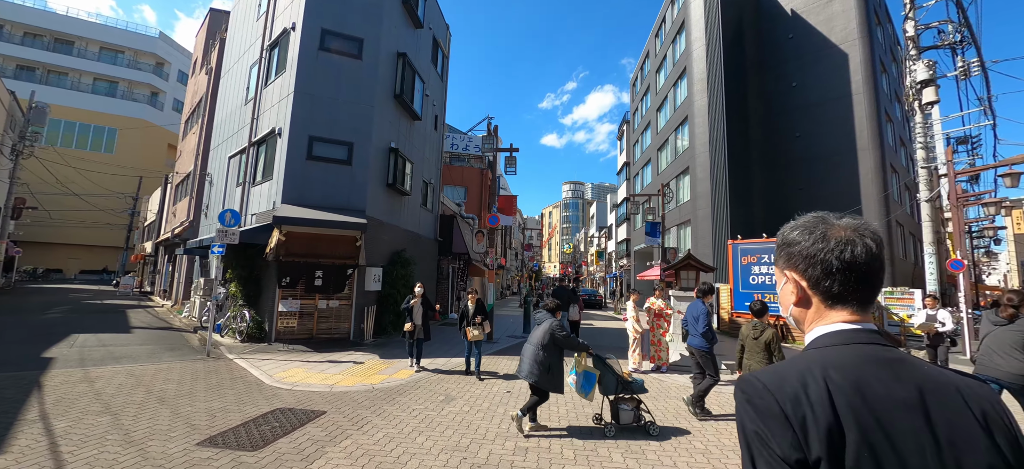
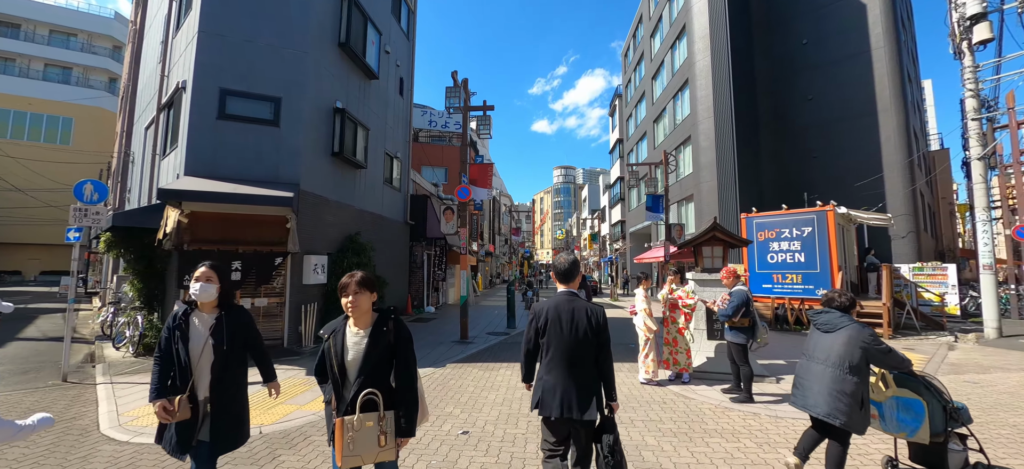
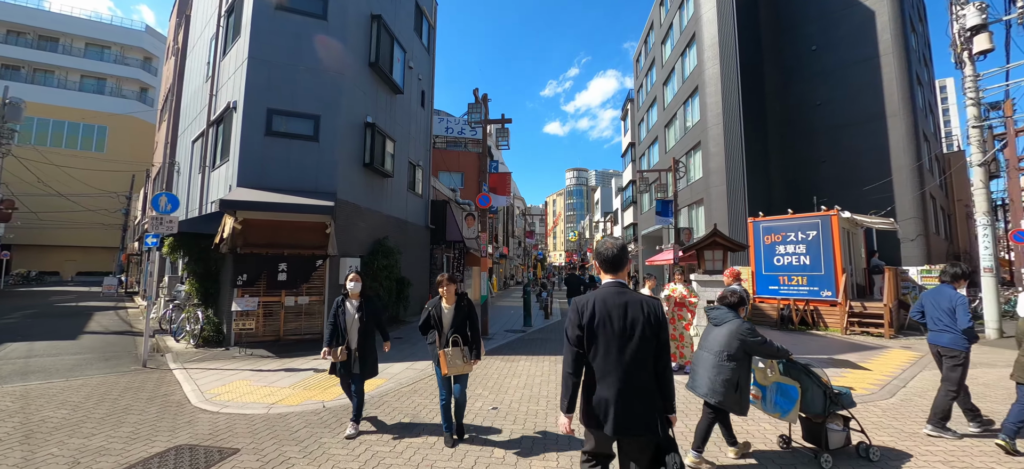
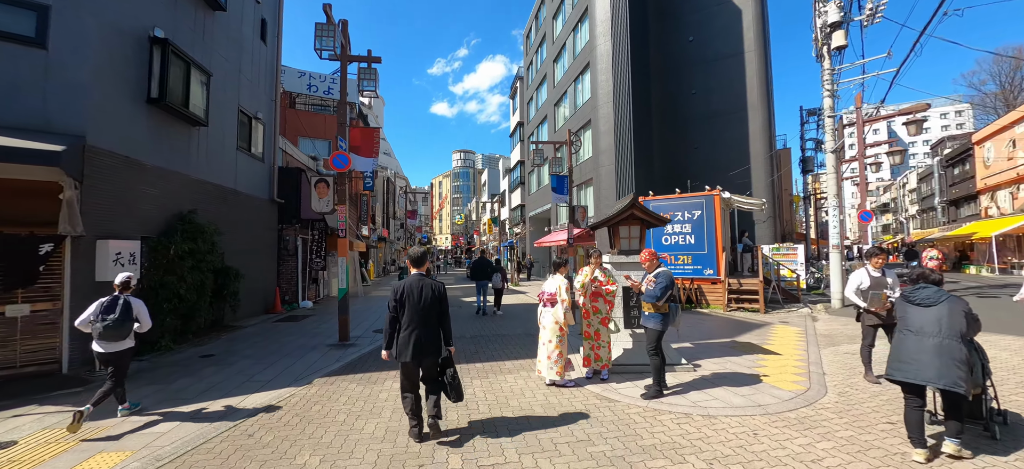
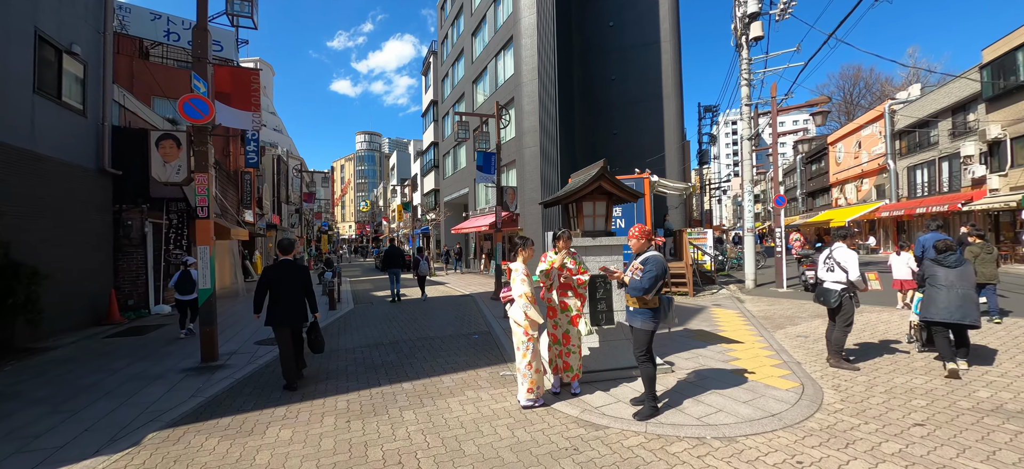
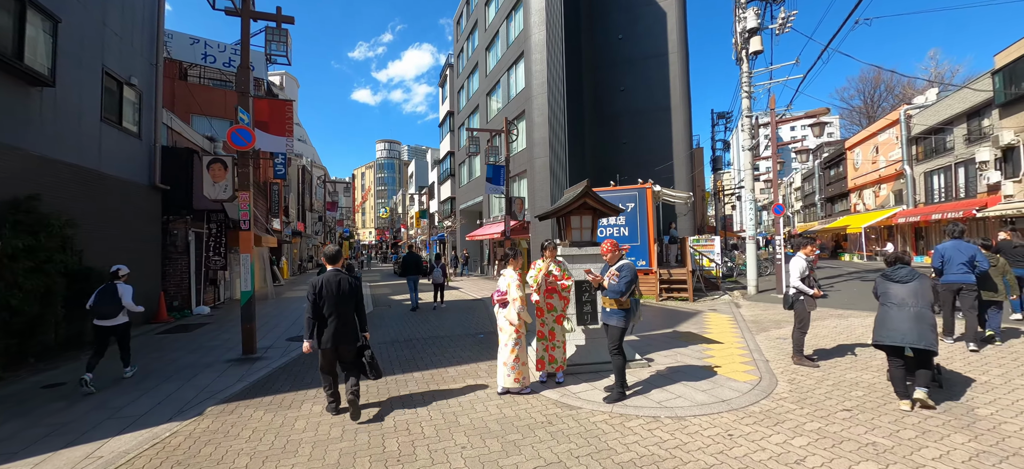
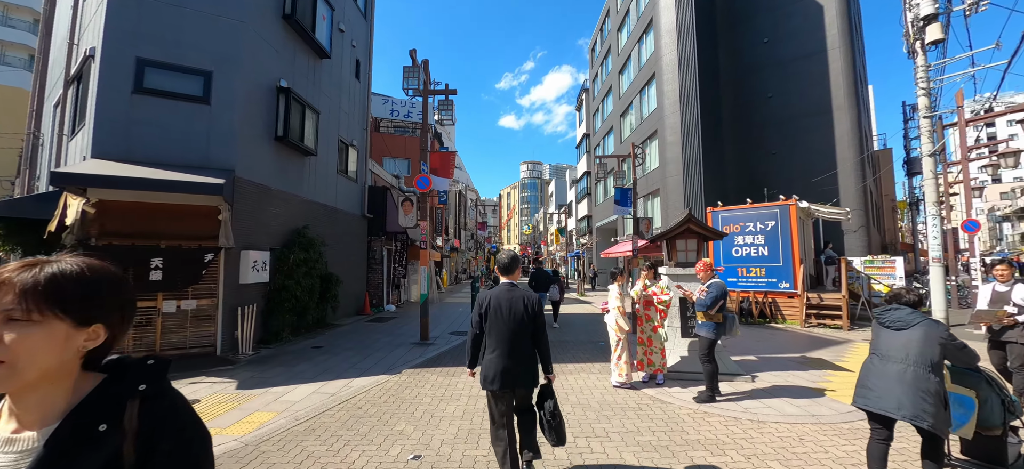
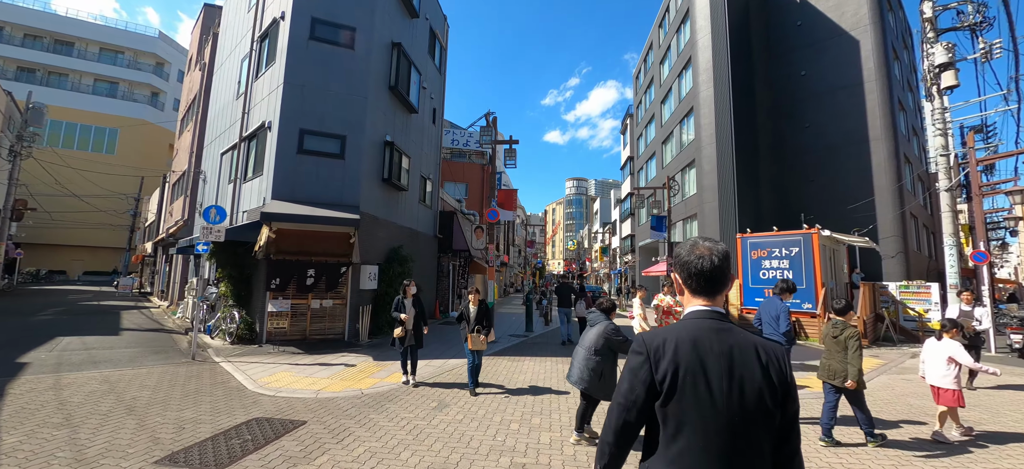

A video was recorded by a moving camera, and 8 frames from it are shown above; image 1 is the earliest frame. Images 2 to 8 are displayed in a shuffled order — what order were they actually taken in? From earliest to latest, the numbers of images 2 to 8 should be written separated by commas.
8, 3, 2, 7, 4, 6, 5
